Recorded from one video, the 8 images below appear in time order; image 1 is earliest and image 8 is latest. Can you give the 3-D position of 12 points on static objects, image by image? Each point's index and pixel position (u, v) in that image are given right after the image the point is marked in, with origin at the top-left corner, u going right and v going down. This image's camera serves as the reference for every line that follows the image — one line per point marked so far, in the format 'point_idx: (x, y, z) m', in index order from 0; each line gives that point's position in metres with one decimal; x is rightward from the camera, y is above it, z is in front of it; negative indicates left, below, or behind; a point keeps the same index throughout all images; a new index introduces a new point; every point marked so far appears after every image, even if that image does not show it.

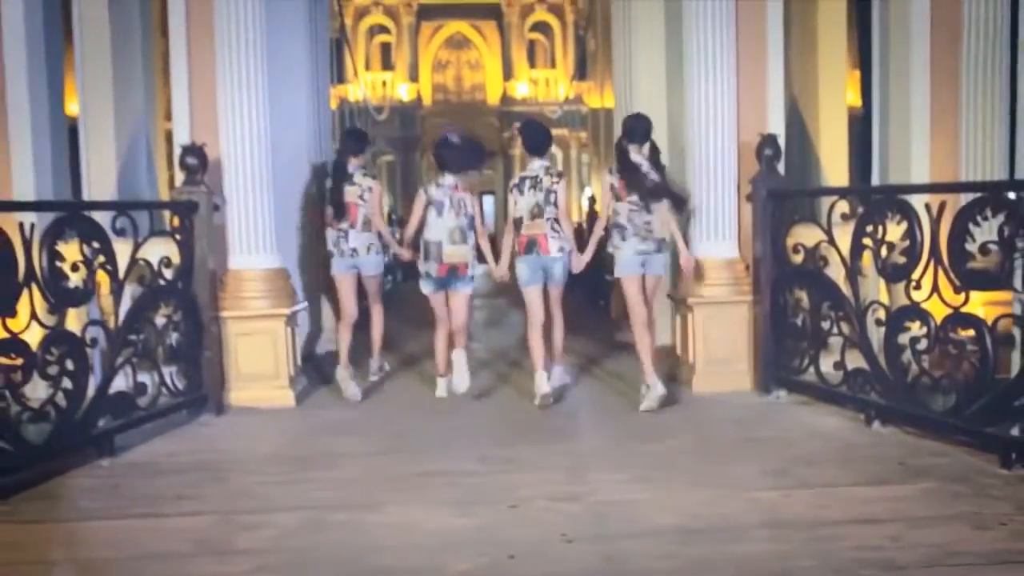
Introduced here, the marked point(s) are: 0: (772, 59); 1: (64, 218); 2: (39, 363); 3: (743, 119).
0: (+1.6, +1.7, +5.6) m
1: (-2.0, +0.3, +4.0) m
2: (-2.0, -0.3, +3.9) m
3: (+1.4, +1.1, +5.7) m
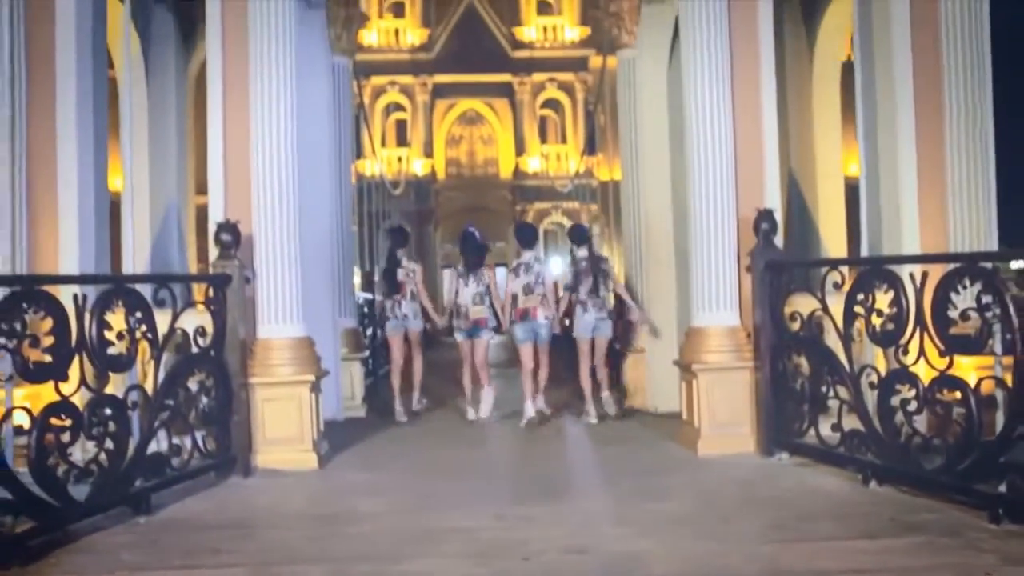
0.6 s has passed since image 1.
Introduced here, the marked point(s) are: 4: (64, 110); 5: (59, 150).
0: (+1.7, +1.2, +6.0) m
1: (-1.9, 0.0, +4.4) m
2: (-2.0, -0.6, +4.2) m
3: (+1.5, +0.7, +6.0) m
4: (-2.8, +1.2, +5.8) m
5: (-2.9, +0.9, +5.8) m
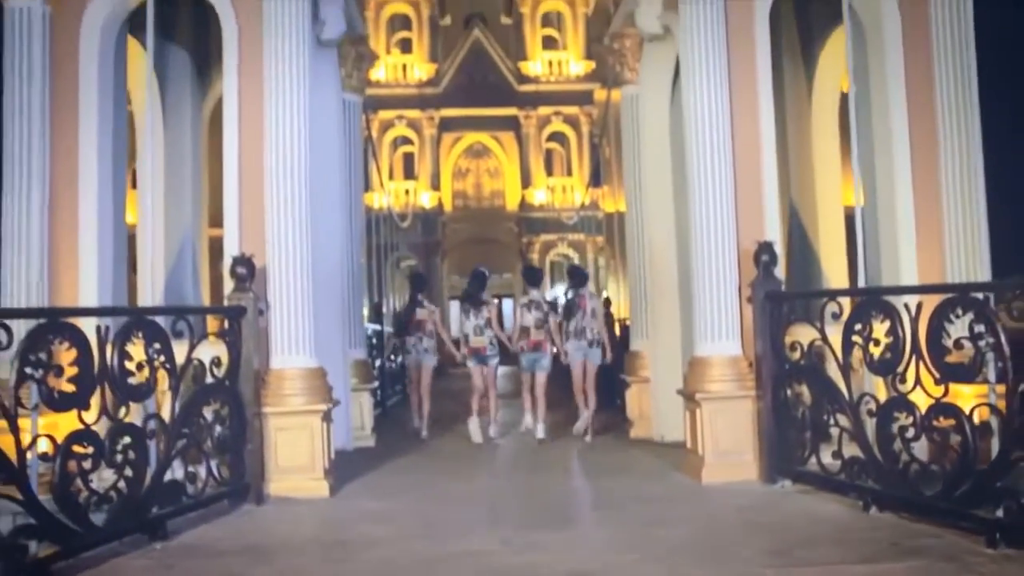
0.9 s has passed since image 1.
0: (+1.7, +1.0, +6.2) m
1: (-1.9, -0.2, +4.5) m
2: (-1.9, -0.8, +4.3) m
3: (+1.6, +0.5, +6.2) m
4: (-2.8, +1.0, +6.0) m
5: (-2.8, +0.7, +6.0) m
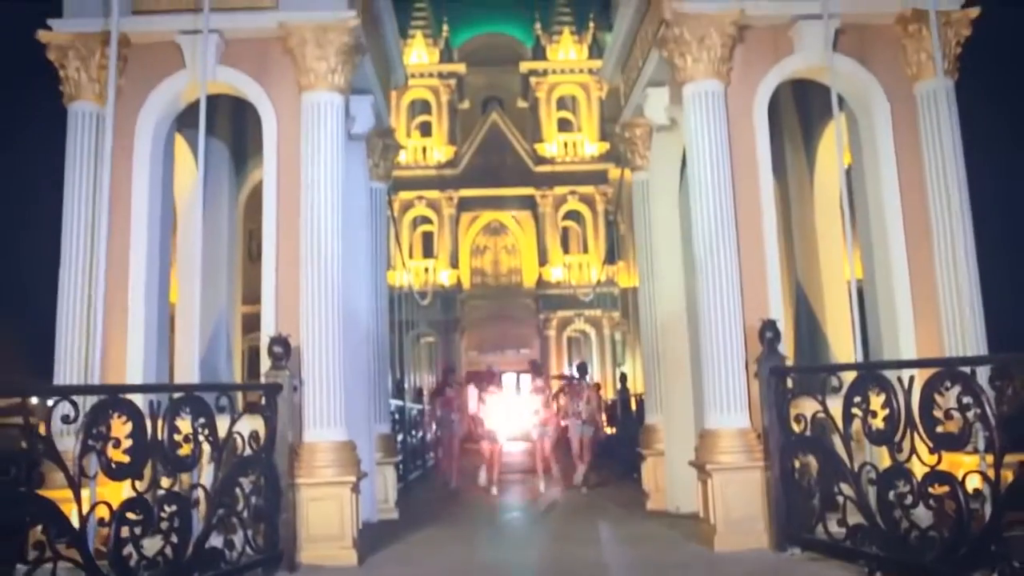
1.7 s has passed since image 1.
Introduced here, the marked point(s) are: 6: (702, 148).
0: (+1.8, +0.5, +6.6) m
1: (-1.8, -0.6, +4.9) m
2: (-1.8, -1.2, +4.7) m
3: (+1.7, -0.1, +6.6) m
4: (-2.7, +0.4, +6.5) m
5: (-2.7, +0.1, +6.5) m
6: (+1.4, +1.0, +6.6) m
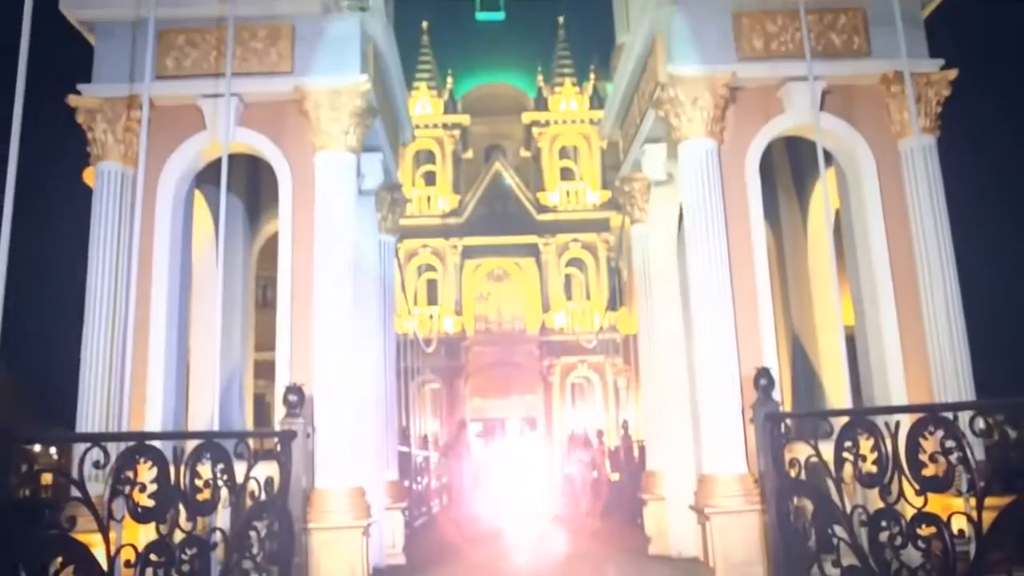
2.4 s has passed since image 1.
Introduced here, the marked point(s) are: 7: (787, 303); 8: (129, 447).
0: (+1.9, +0.1, +6.9) m
1: (-1.7, -0.9, +5.1) m
2: (-1.8, -1.5, +4.9) m
3: (+1.7, -0.4, +6.8) m
4: (-2.6, 0.0, +6.8) m
5: (-2.7, -0.2, +6.8) m
6: (+1.4, +0.6, +6.9) m
7: (+2.6, -0.1, +8.8) m
8: (-2.0, -0.8, +4.7) m
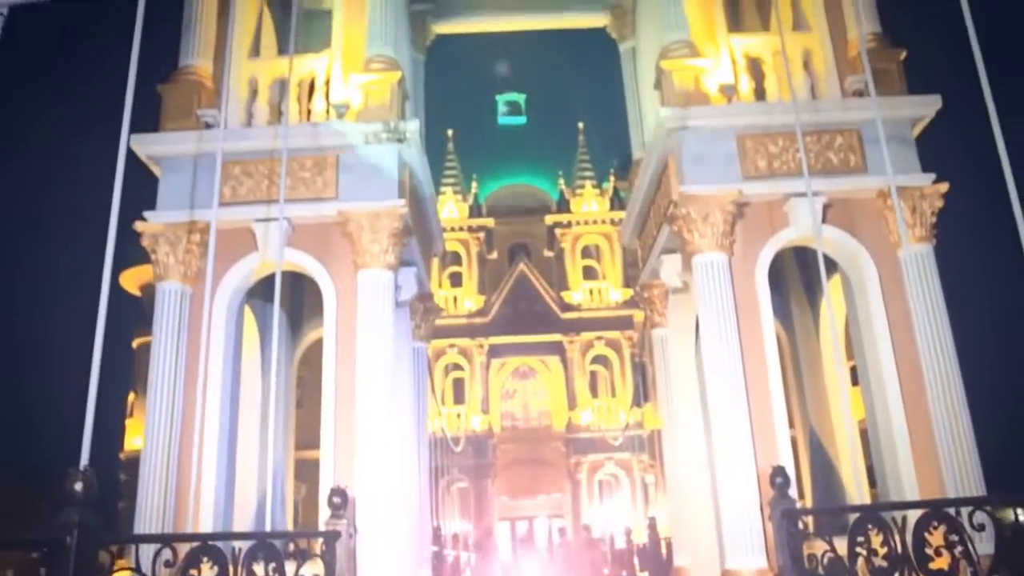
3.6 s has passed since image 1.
0: (+2.1, -0.7, +7.3) m
1: (-1.6, -1.6, +5.6) m
2: (-1.6, -2.1, +5.3) m
3: (+2.0, -1.2, +7.2) m
4: (-2.4, -0.8, +7.3) m
5: (-2.4, -1.1, +7.3) m
6: (+1.6, -0.2, +7.4) m
7: (+2.9, -1.1, +9.1) m
8: (-1.8, -1.5, +5.1) m
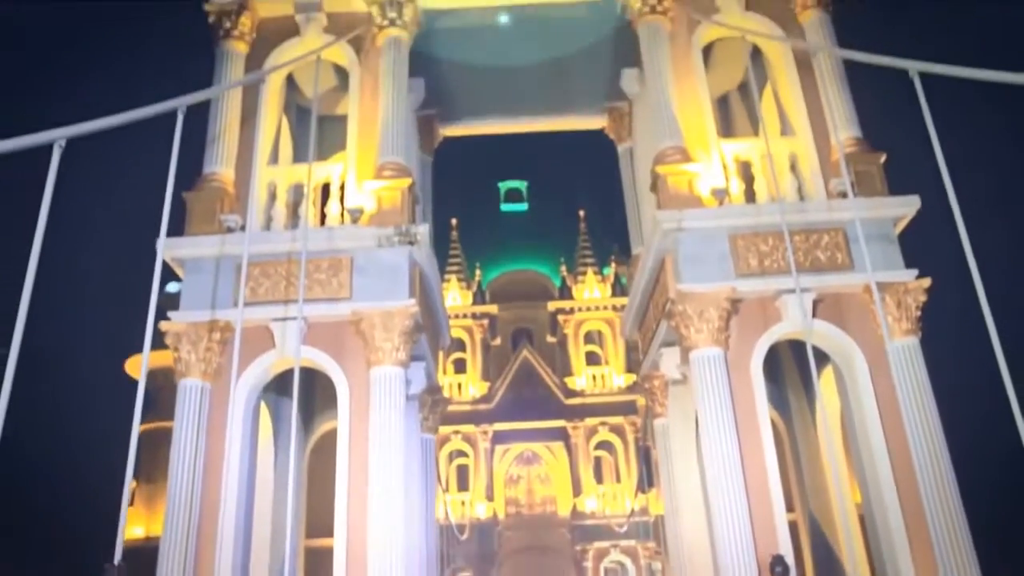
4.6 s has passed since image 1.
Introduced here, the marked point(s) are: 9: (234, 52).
0: (+2.2, -1.4, +7.6) m
1: (-1.5, -2.2, +5.8) m
2: (-1.6, -2.7, +5.4) m
3: (+2.0, -2.0, +7.4) m
4: (-2.4, -1.7, +7.6) m
5: (-2.4, -1.9, +7.5) m
6: (+1.7, -1.0, +7.7) m
7: (+3.0, -2.1, +9.4) m
8: (-1.7, -2.1, +5.3) m
9: (-2.8, +2.4, +9.2) m
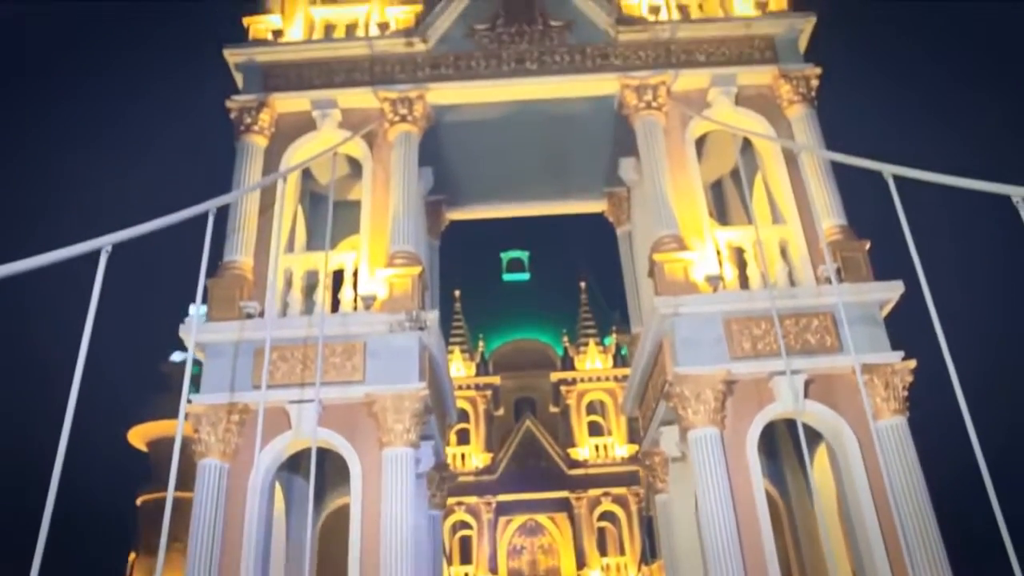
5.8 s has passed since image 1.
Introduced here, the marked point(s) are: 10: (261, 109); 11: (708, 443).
0: (+2.2, -2.2, +7.9) m
1: (-1.4, -2.8, +6.0) m
2: (-1.5, -3.3, +5.7) m
3: (+2.1, -2.7, +7.7) m
4: (-2.3, -2.4, +7.9) m
5: (-2.3, -2.6, +7.8) m
6: (+1.7, -1.7, +8.0) m
7: (+3.0, -2.9, +9.6) m
8: (-1.7, -2.6, +5.6) m
9: (-2.8, +1.5, +9.8) m
10: (-2.7, +1.9, +9.9) m
11: (+1.7, -1.4, +8.1) m
